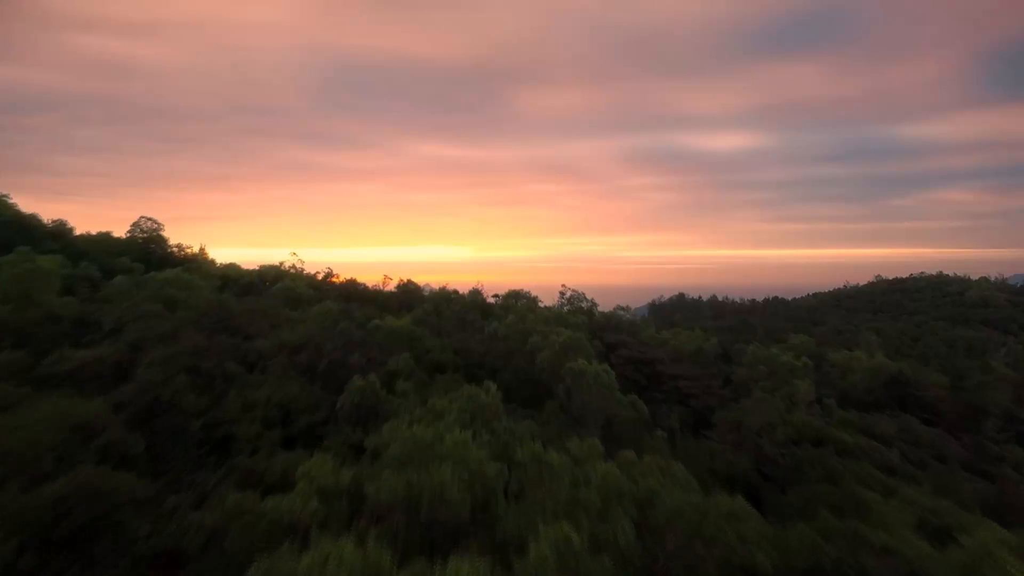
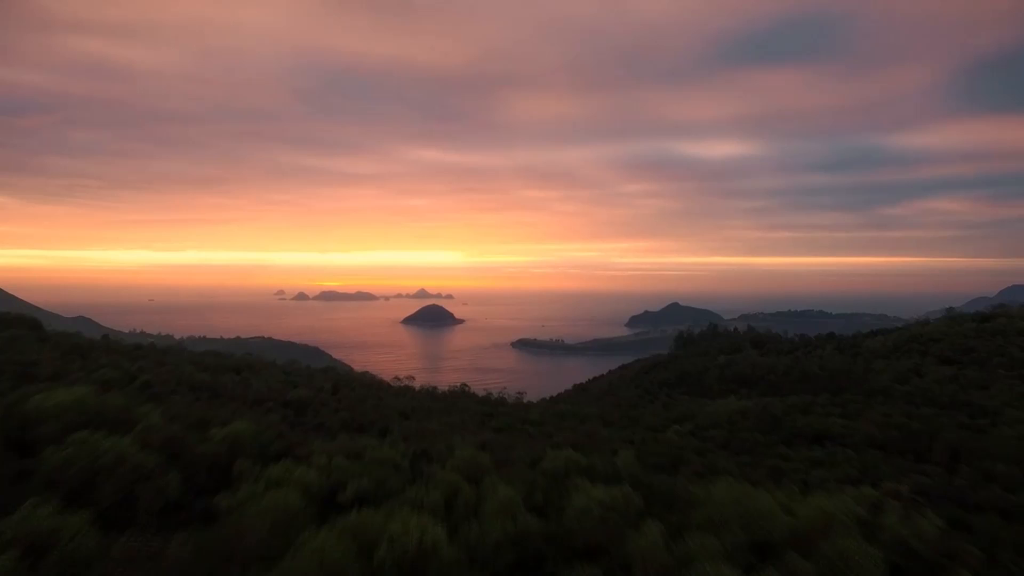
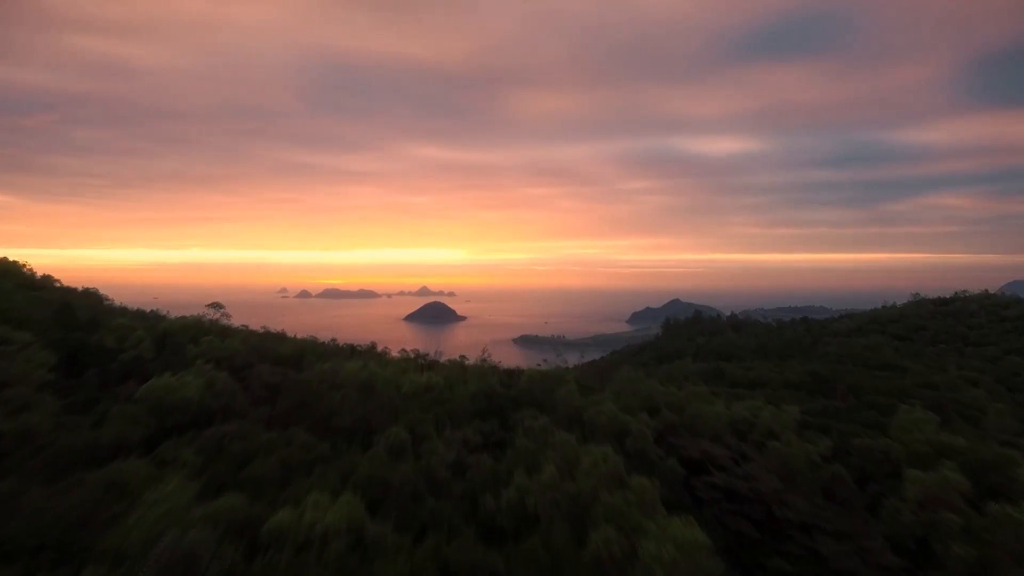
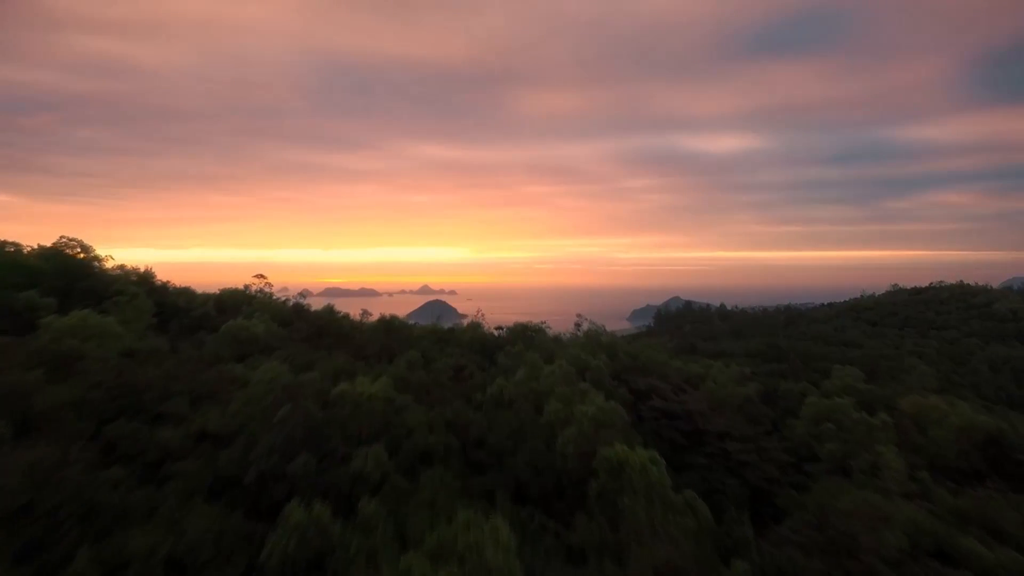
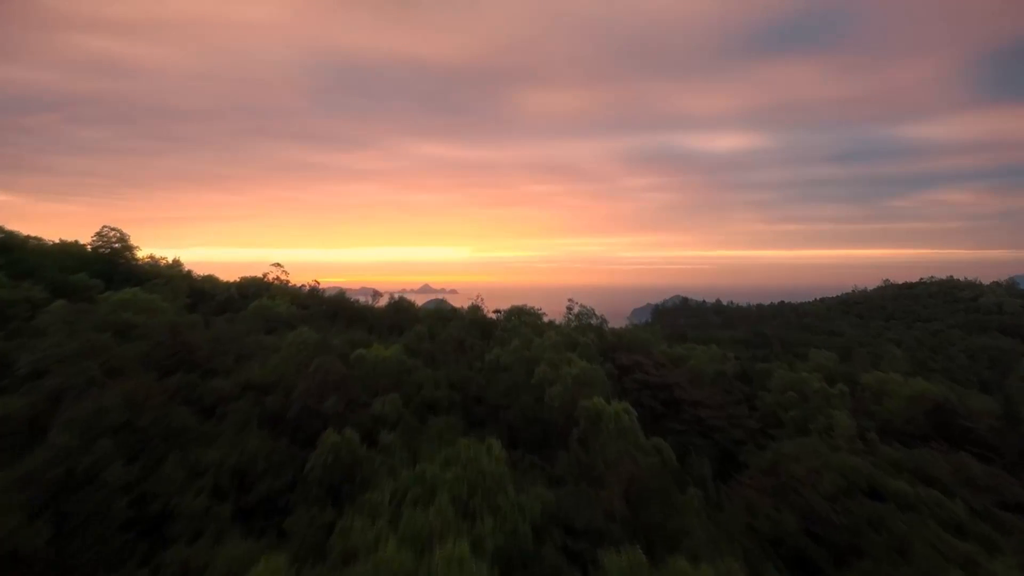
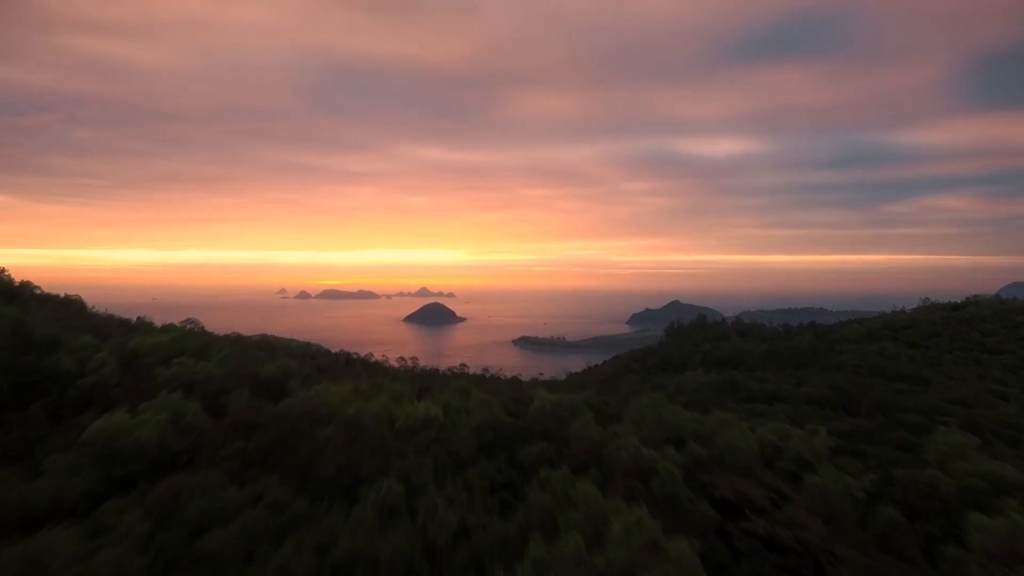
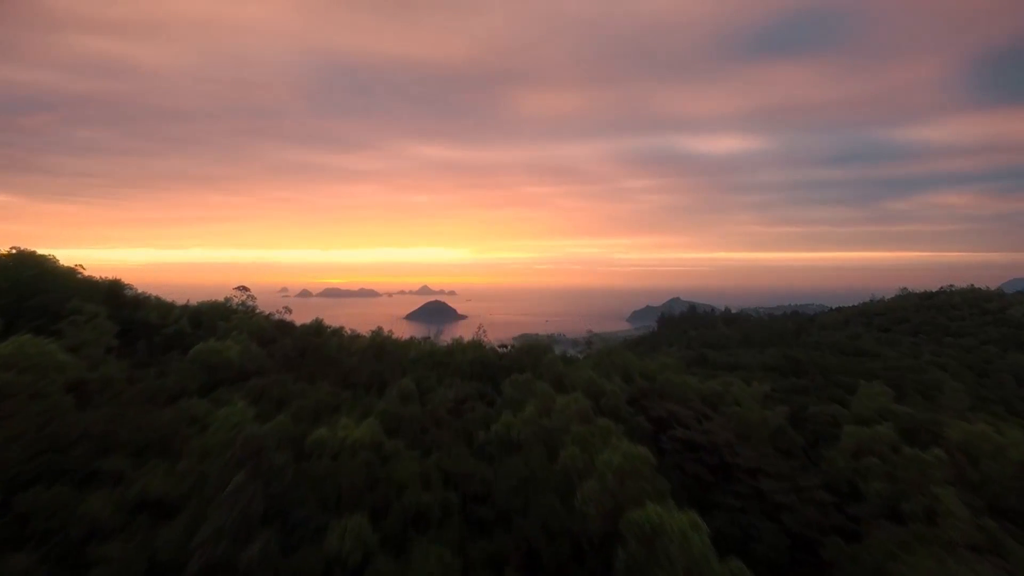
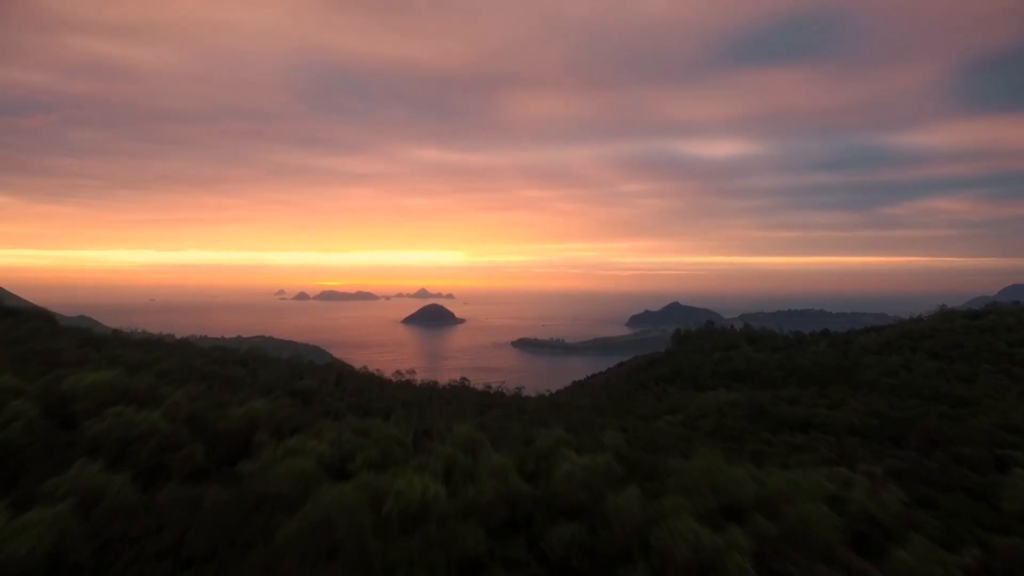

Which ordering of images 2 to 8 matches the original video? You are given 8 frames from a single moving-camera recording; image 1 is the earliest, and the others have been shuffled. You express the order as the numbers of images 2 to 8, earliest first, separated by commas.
5, 4, 7, 3, 6, 8, 2
